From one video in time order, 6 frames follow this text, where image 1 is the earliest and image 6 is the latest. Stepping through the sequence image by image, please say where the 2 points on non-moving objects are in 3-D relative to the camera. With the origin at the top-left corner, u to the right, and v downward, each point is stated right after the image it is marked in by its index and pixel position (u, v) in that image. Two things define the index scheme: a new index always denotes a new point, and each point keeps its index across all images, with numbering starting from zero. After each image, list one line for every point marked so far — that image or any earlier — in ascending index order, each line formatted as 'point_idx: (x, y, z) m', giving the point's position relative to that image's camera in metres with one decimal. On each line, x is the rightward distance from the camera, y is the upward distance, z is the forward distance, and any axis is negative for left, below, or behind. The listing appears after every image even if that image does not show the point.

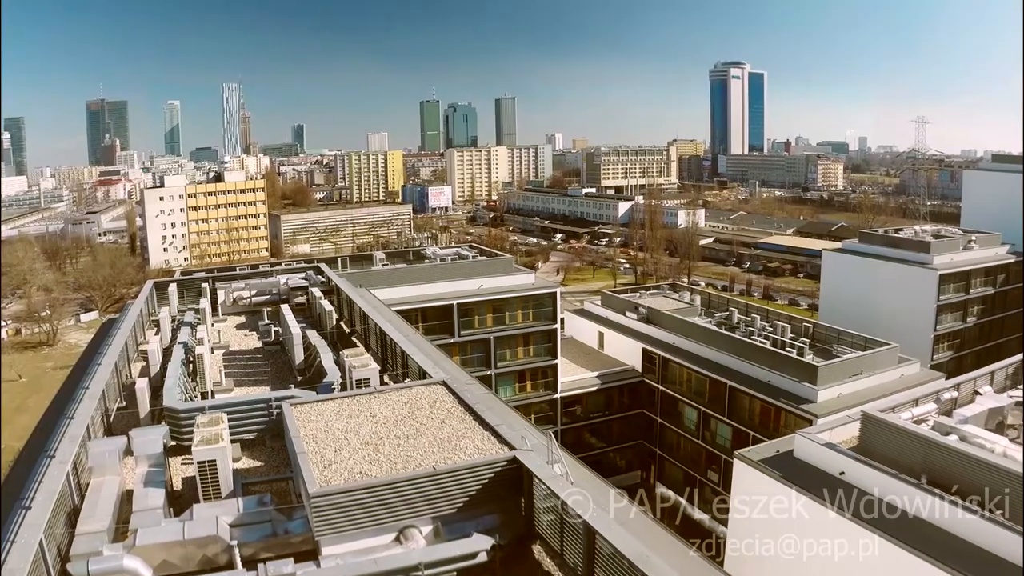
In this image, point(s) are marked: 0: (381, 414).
0: (-1.0, -1.0, +5.6) m
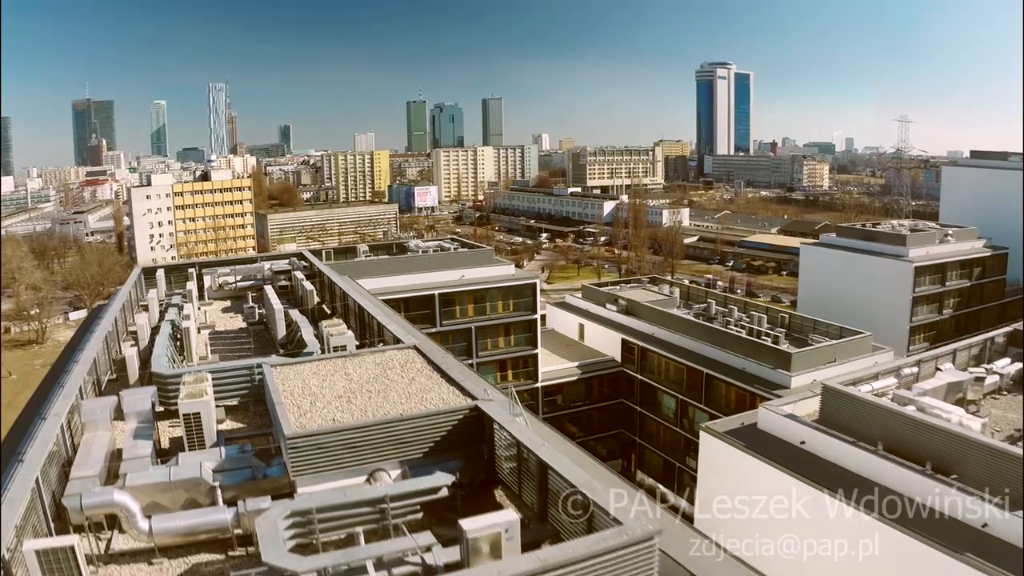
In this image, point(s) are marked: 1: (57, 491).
0: (-1.3, -0.7, +6.0) m
1: (-3.2, -1.4, +5.1) m
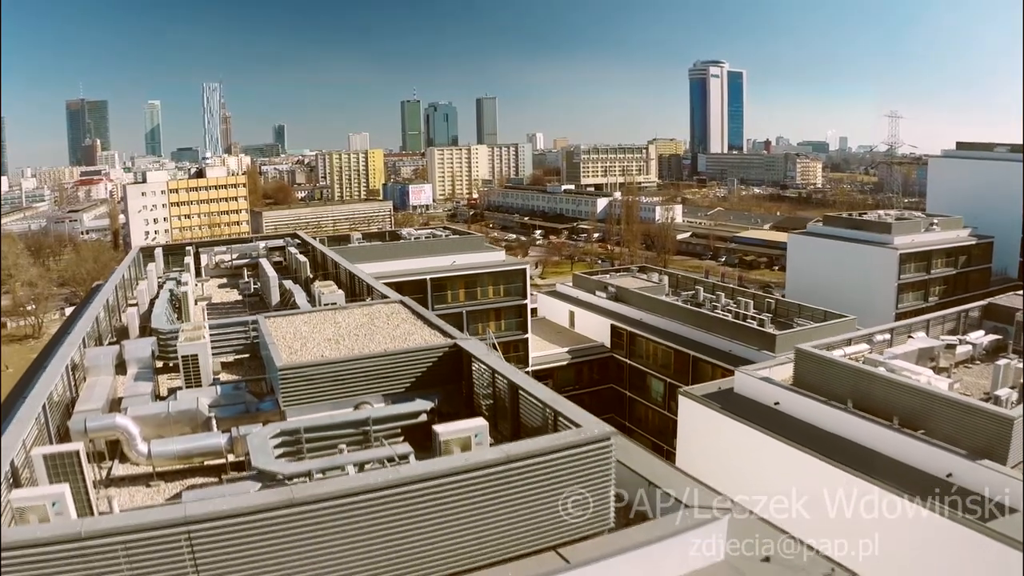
0: (-1.5, -0.3, +6.3) m
1: (-3.4, -1.0, +5.4) m
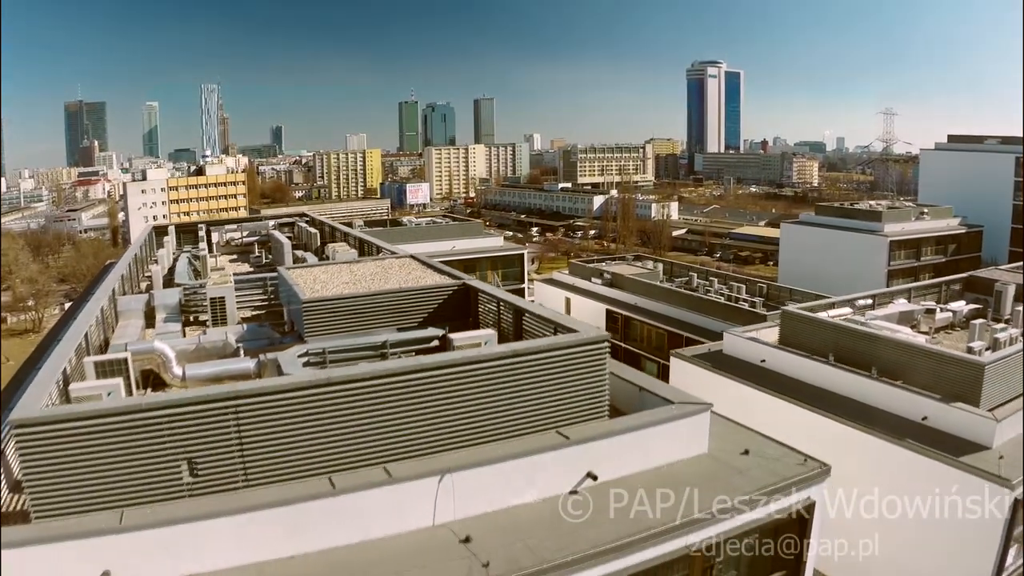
0: (-1.5, +0.2, +6.8) m
1: (-3.4, -0.6, +5.9) m
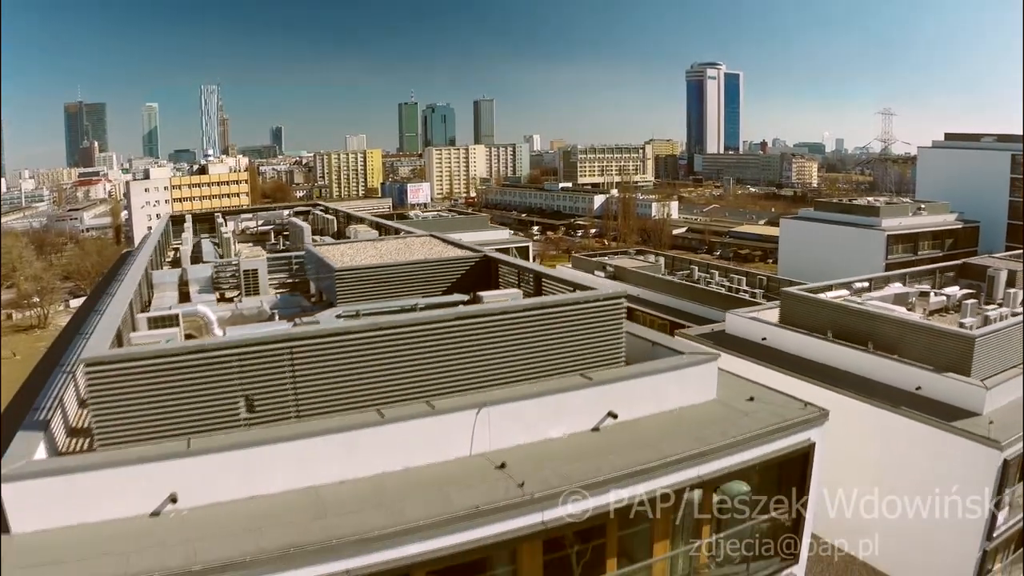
0: (-1.3, +0.4, +7.2) m
1: (-3.2, -0.3, +6.2) m
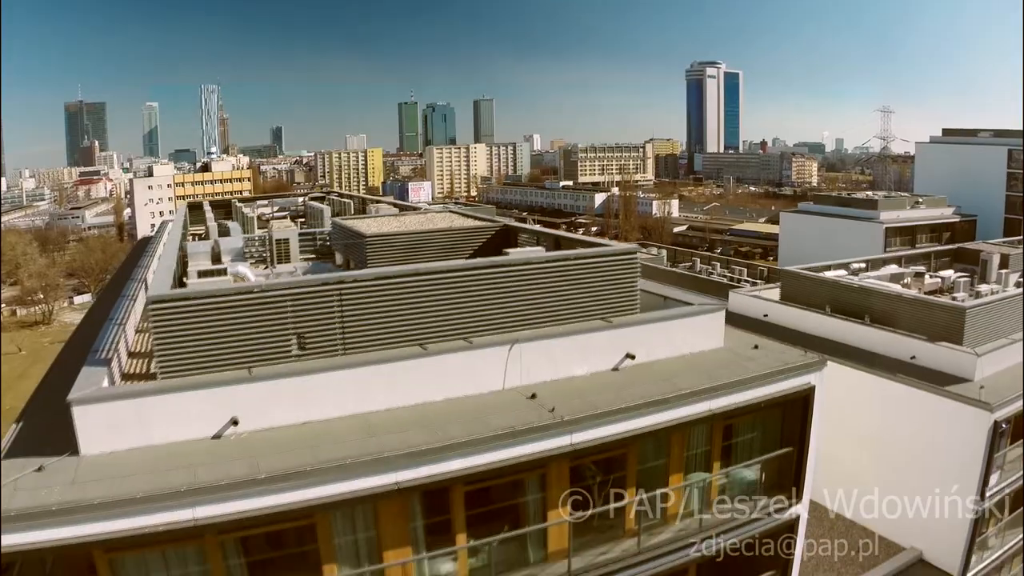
0: (-1.2, +0.7, +7.6) m
1: (-3.0, 0.0, +6.6) m
